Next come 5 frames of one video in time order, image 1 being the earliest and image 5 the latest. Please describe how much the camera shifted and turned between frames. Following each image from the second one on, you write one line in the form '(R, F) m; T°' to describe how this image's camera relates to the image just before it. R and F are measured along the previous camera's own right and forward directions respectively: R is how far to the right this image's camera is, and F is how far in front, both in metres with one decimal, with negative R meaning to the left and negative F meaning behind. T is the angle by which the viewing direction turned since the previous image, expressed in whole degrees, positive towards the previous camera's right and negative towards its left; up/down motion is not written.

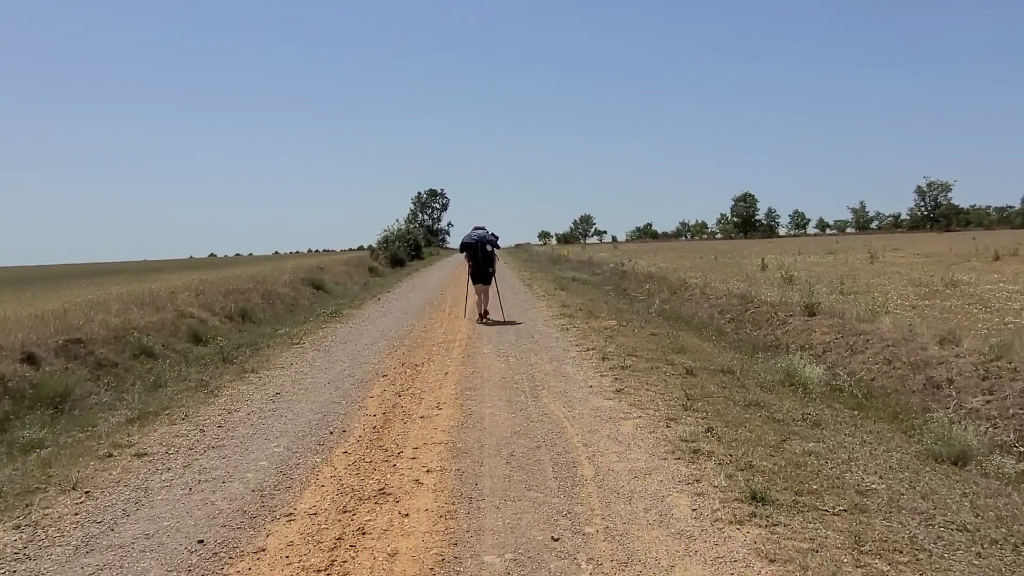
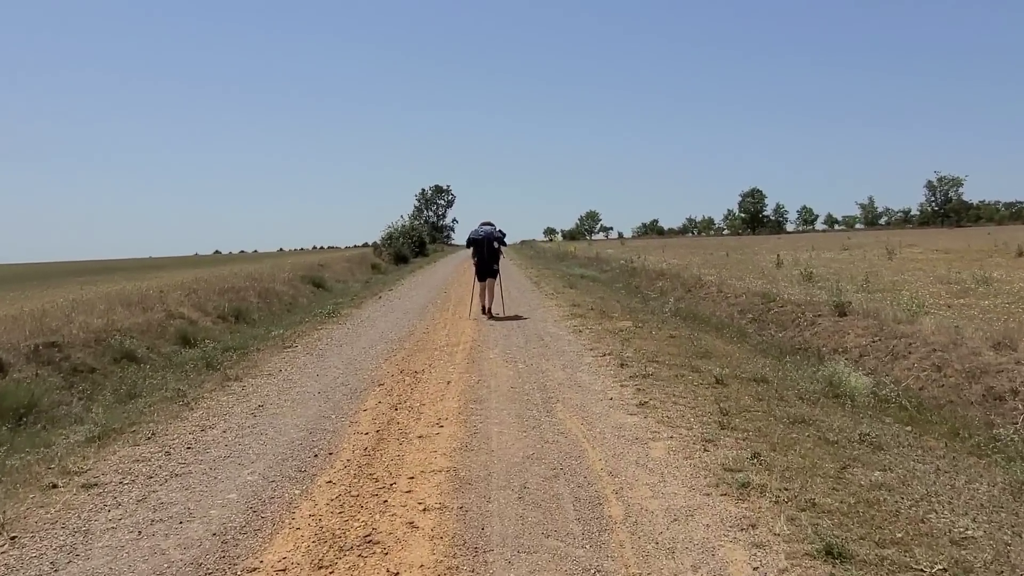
(0.0, +1.0) m; 0°
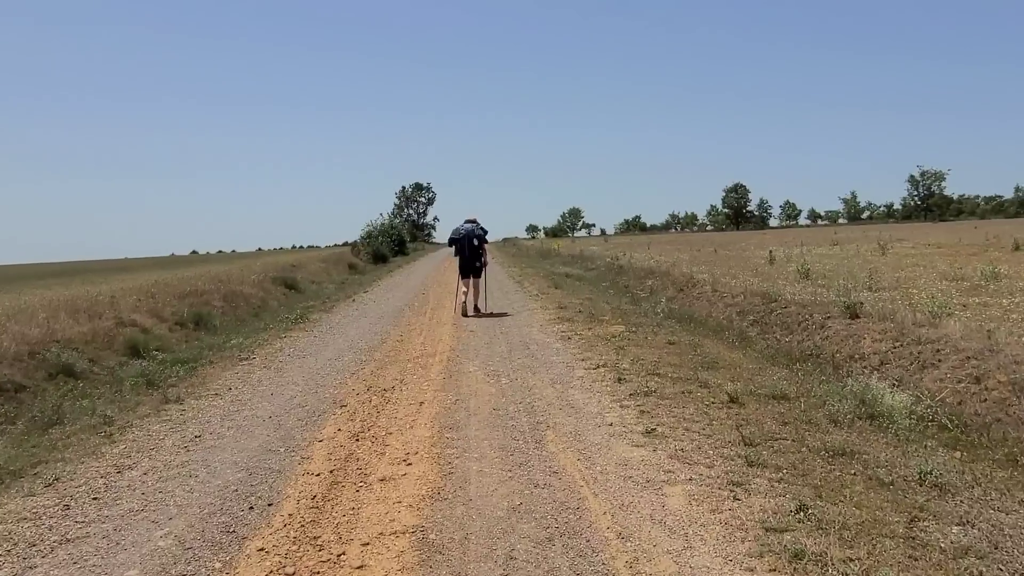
(0.0, +1.2) m; +1°
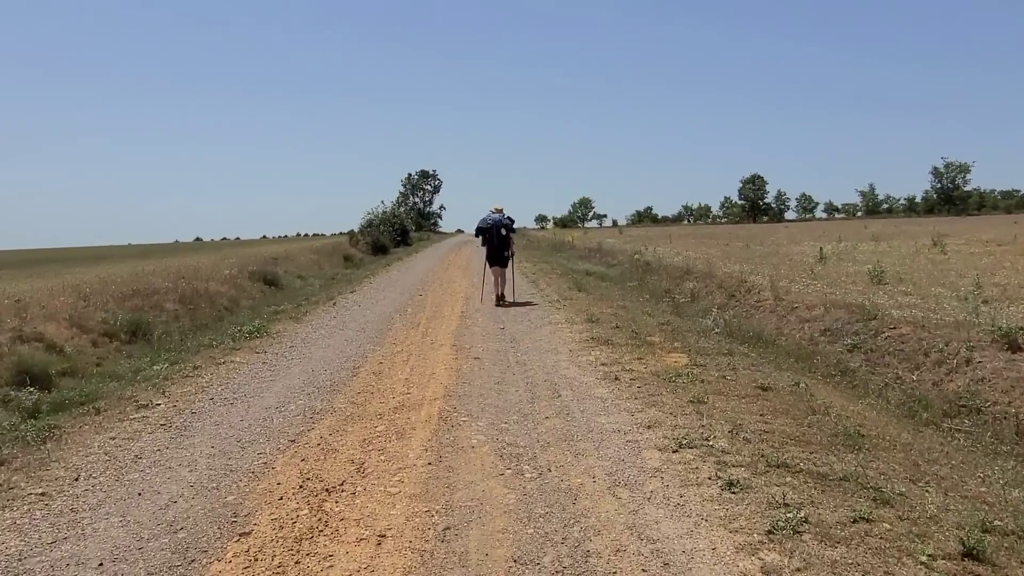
(-0.2, +3.5) m; 0°
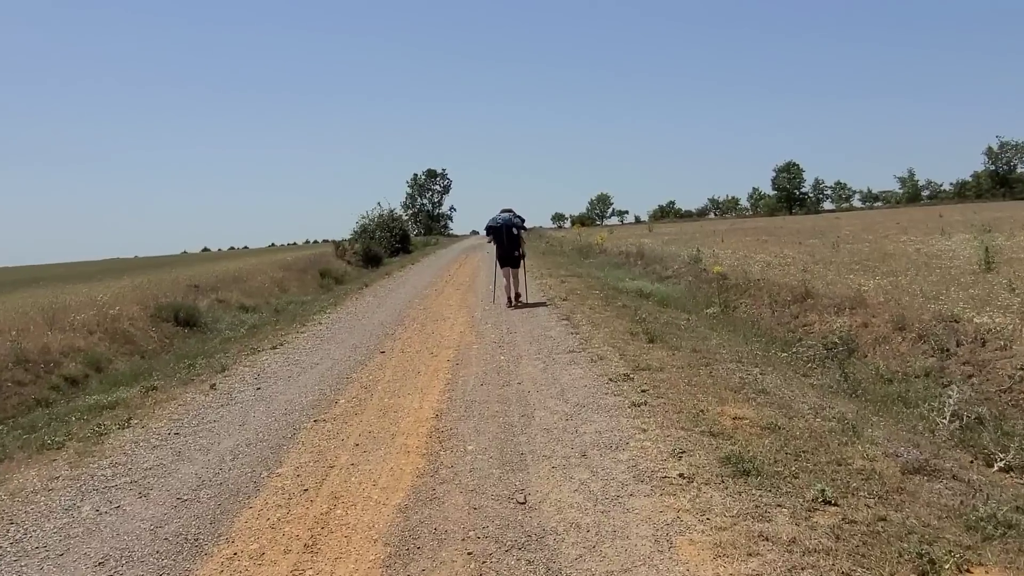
(-0.1, +7.5) m; -1°
